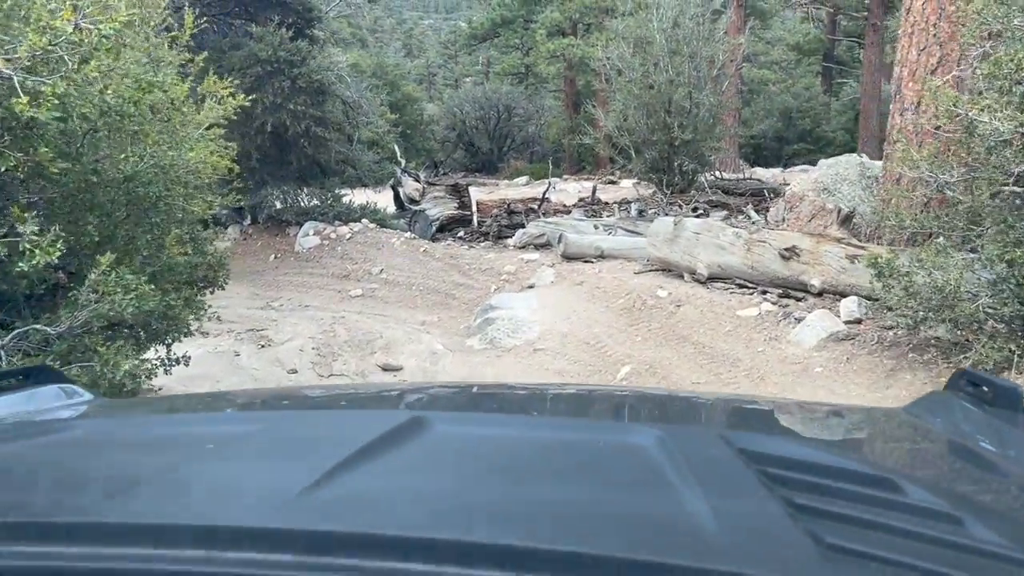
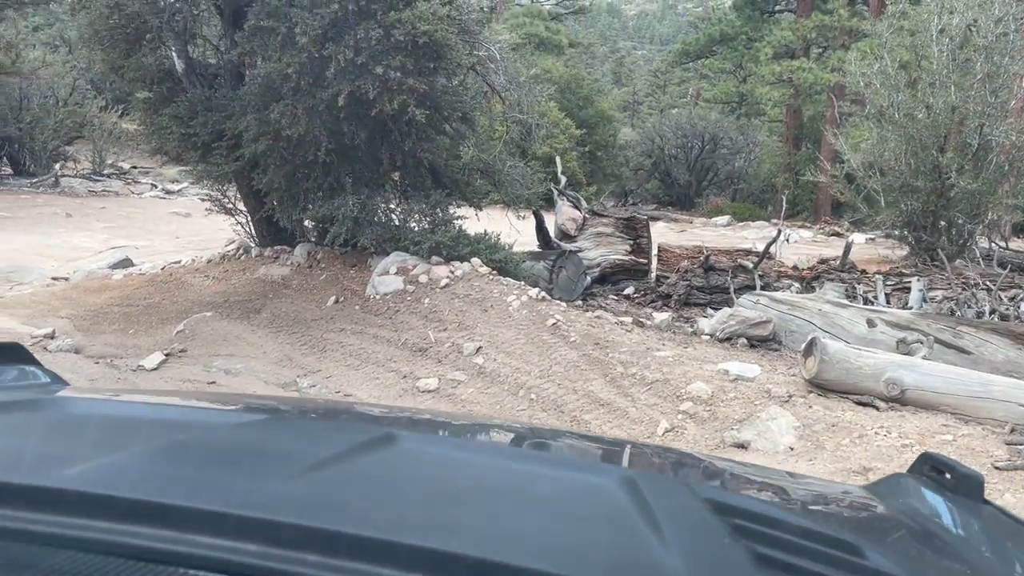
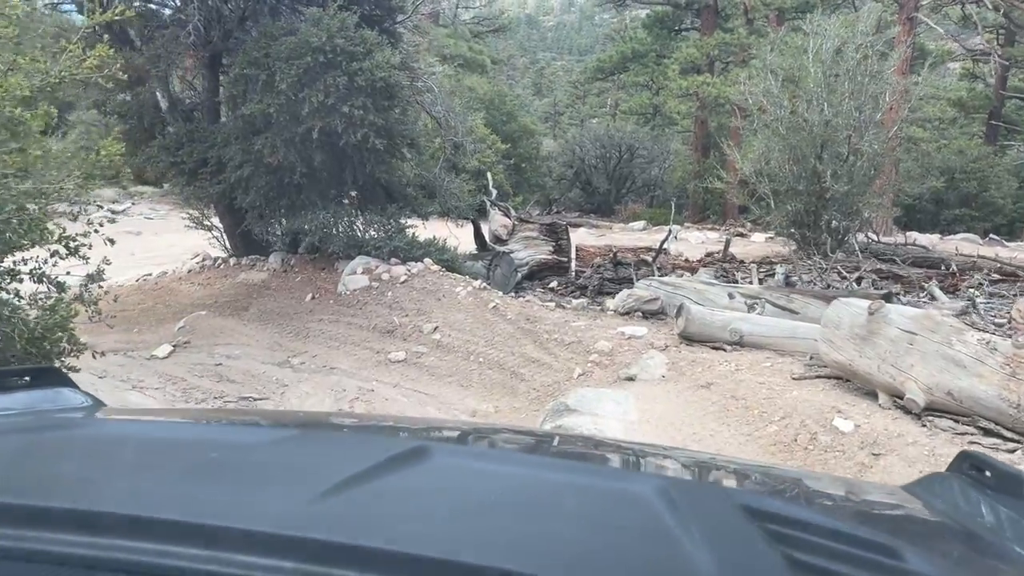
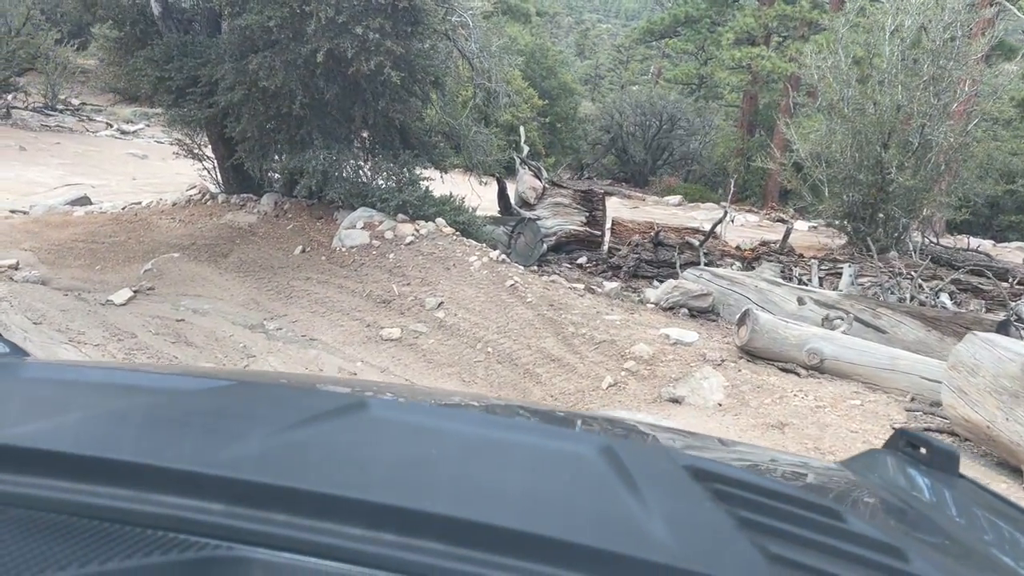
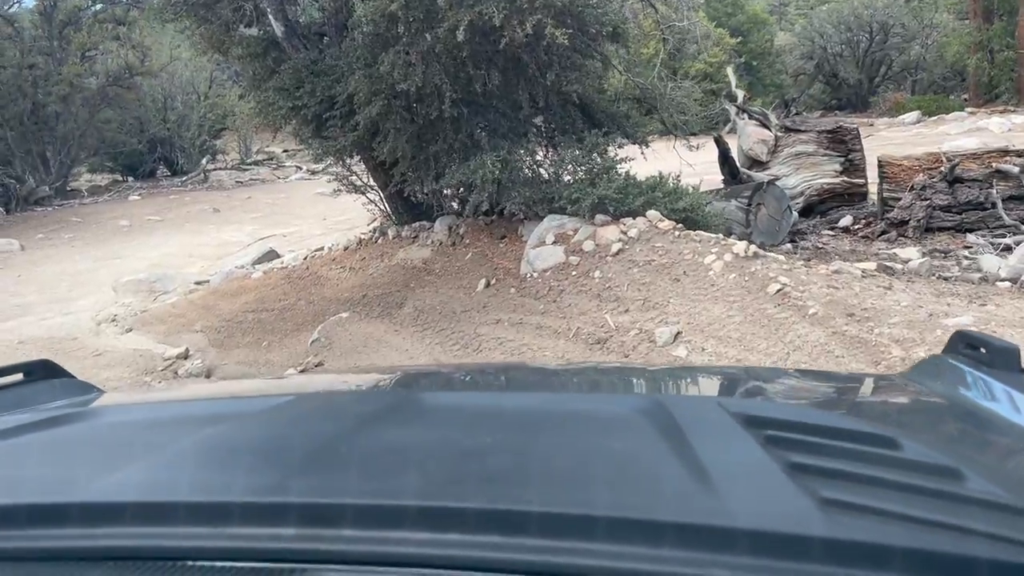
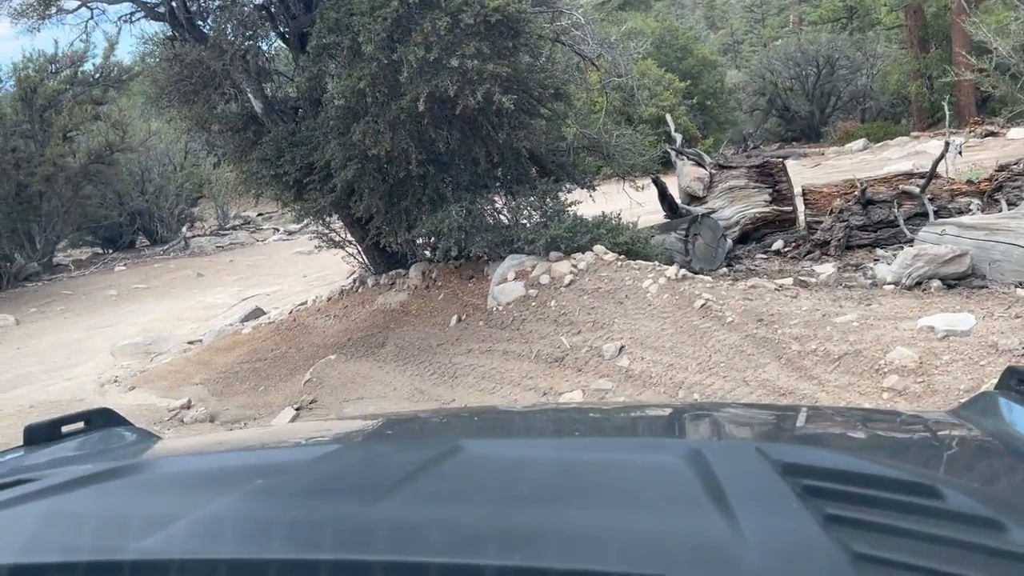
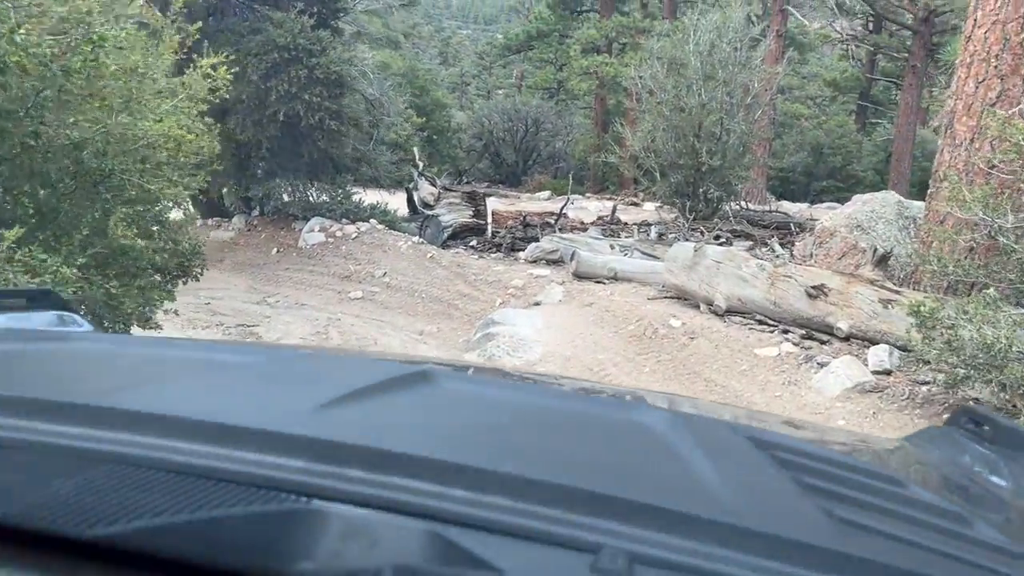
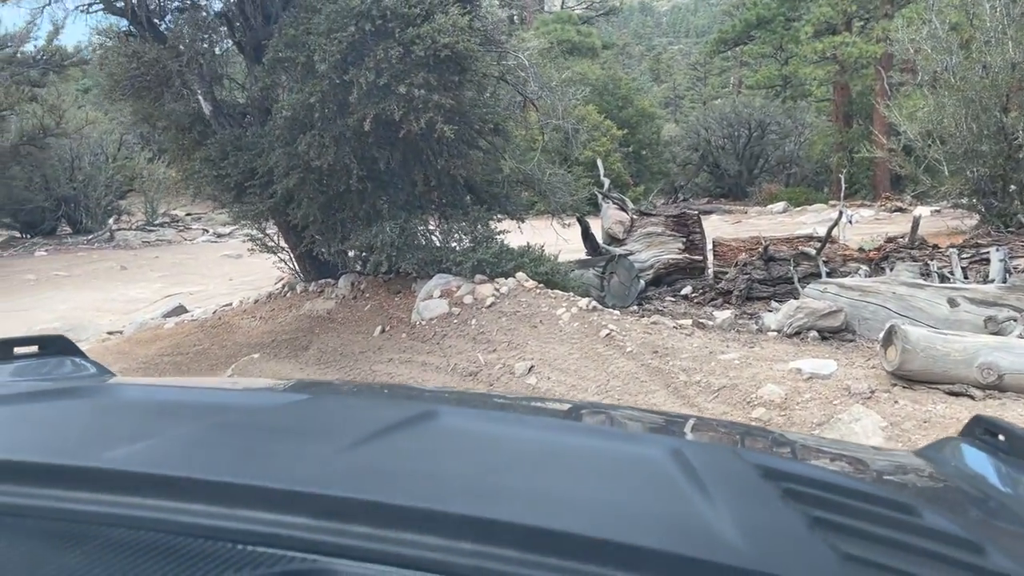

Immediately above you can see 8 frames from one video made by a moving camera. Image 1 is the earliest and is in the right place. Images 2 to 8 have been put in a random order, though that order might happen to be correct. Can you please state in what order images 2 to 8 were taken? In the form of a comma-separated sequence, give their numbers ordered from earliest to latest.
7, 3, 4, 2, 8, 6, 5
